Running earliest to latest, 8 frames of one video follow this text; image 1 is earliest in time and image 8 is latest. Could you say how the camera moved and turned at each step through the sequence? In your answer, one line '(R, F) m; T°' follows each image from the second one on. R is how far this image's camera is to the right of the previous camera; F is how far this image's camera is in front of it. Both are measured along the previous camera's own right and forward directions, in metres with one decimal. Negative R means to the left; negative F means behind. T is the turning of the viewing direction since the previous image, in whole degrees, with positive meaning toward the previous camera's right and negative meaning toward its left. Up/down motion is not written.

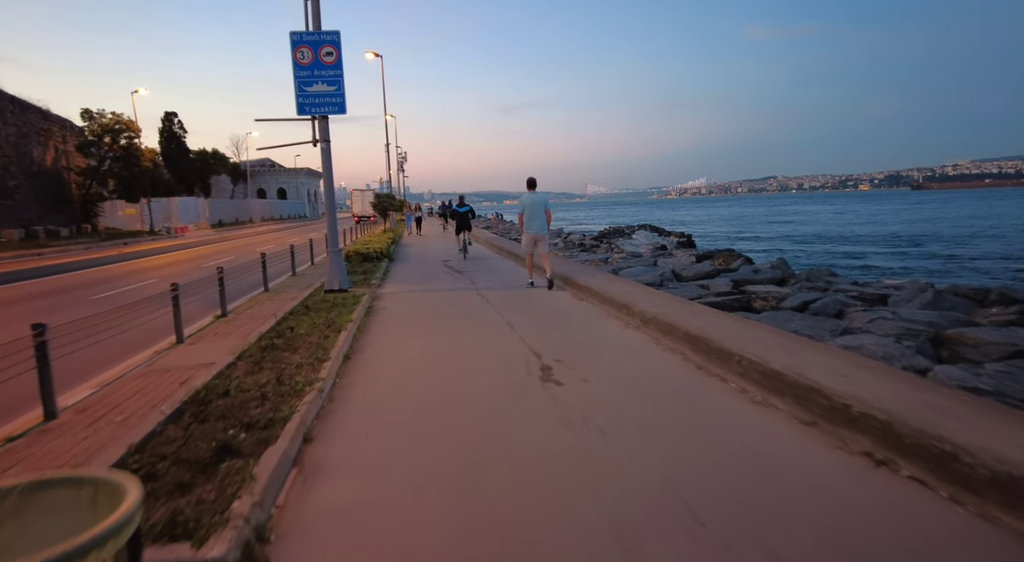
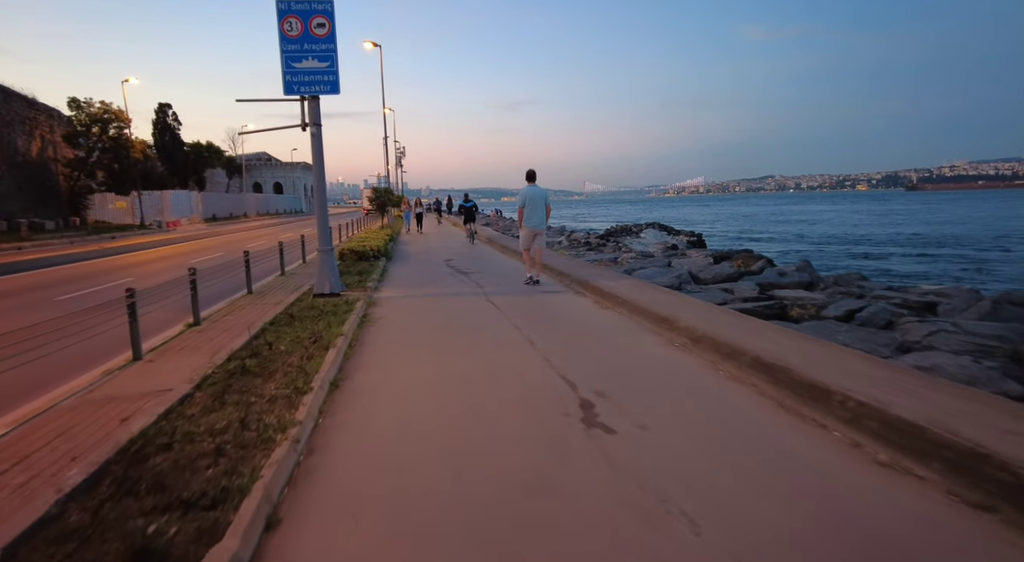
(-0.3, +1.2) m; 0°
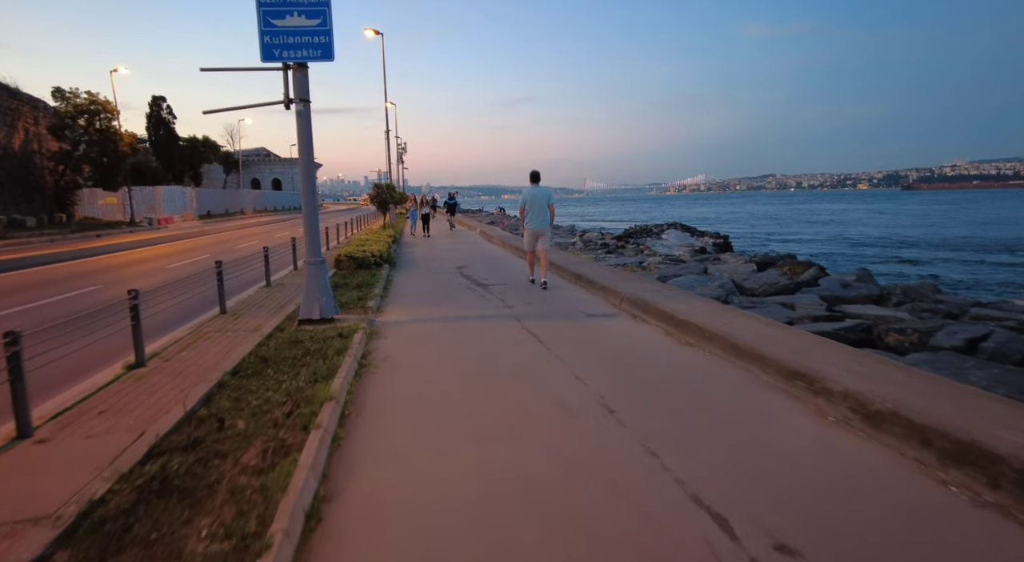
(-0.6, +2.1) m; 0°
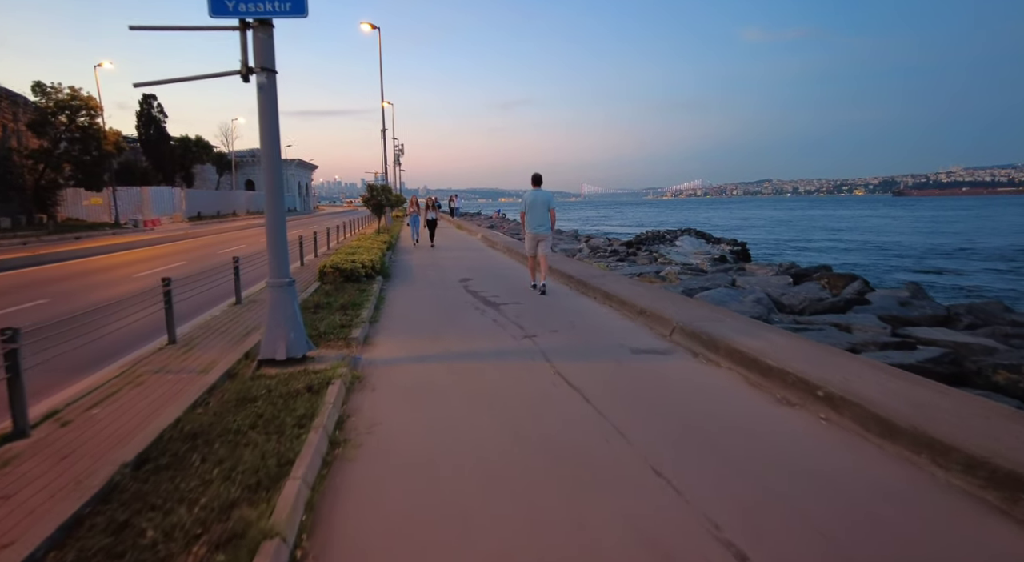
(-0.3, +1.8) m; 0°
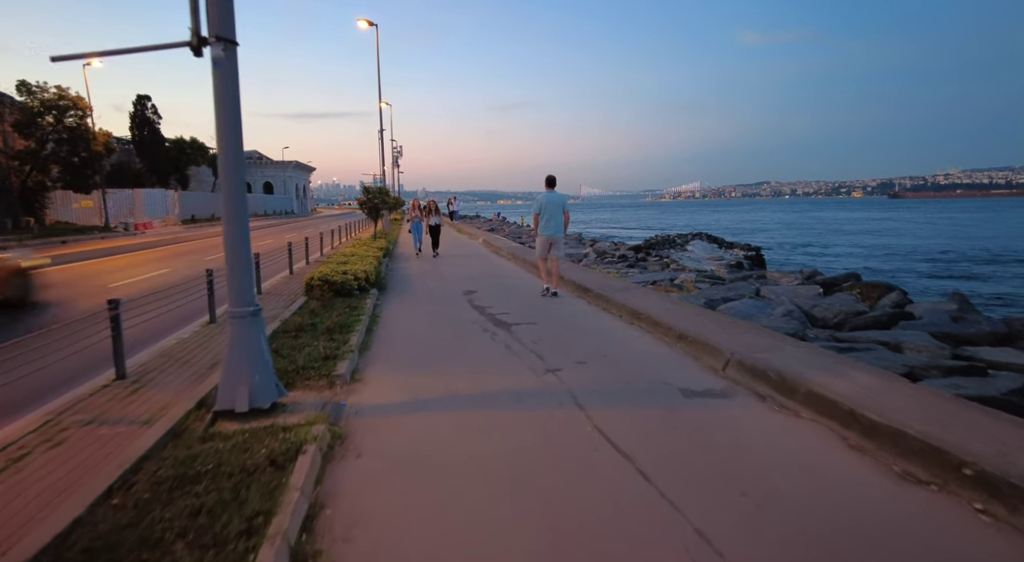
(-0.2, +1.2) m; 0°
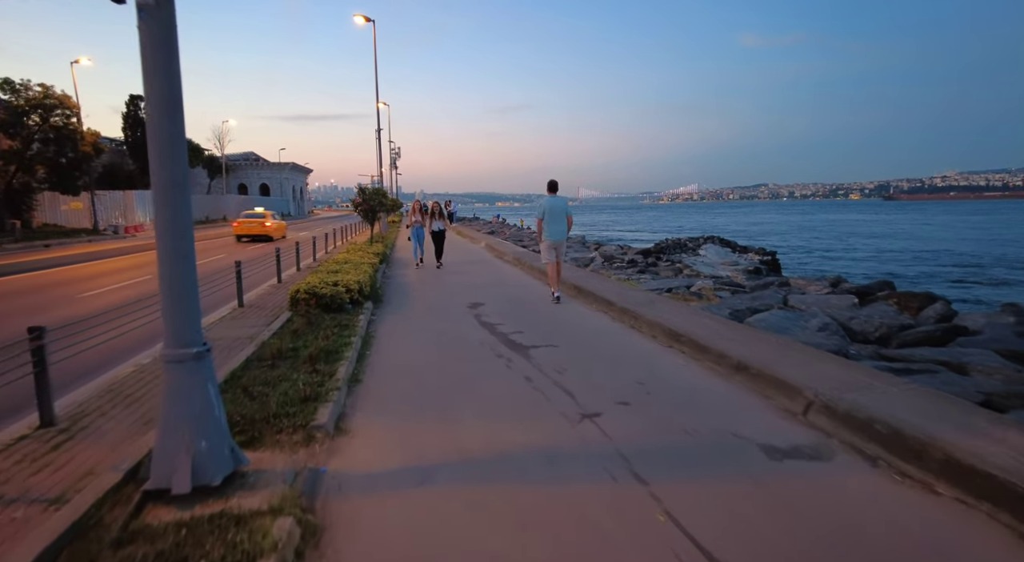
(-0.2, +1.2) m; 0°
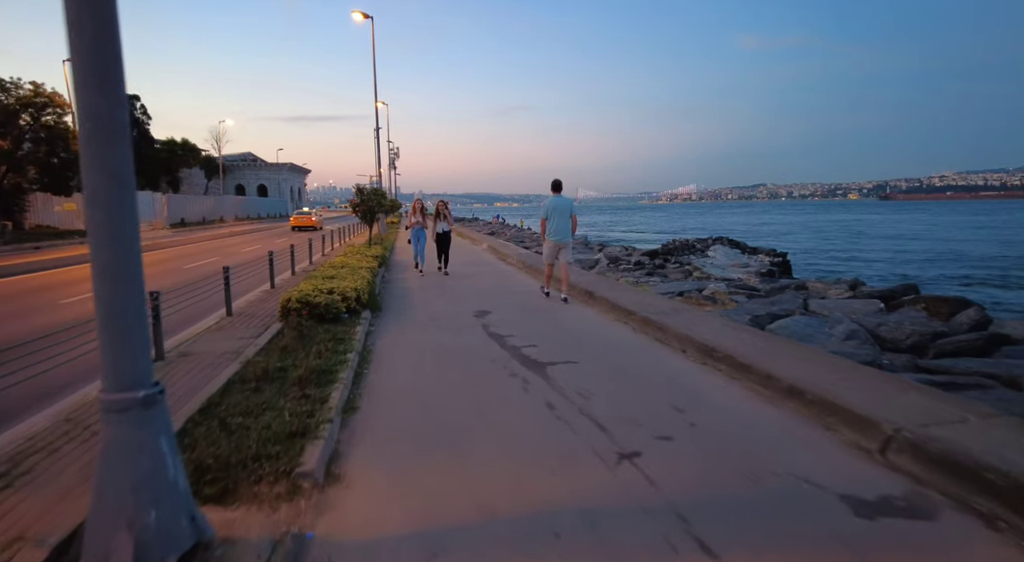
(-0.2, +0.7) m; 0°
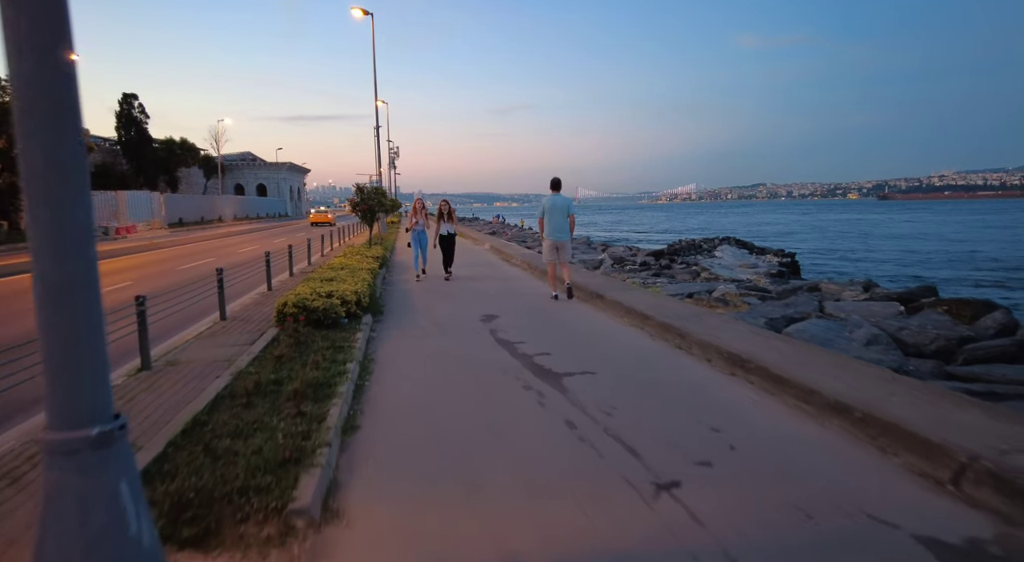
(-0.1, +0.5) m; 0°
